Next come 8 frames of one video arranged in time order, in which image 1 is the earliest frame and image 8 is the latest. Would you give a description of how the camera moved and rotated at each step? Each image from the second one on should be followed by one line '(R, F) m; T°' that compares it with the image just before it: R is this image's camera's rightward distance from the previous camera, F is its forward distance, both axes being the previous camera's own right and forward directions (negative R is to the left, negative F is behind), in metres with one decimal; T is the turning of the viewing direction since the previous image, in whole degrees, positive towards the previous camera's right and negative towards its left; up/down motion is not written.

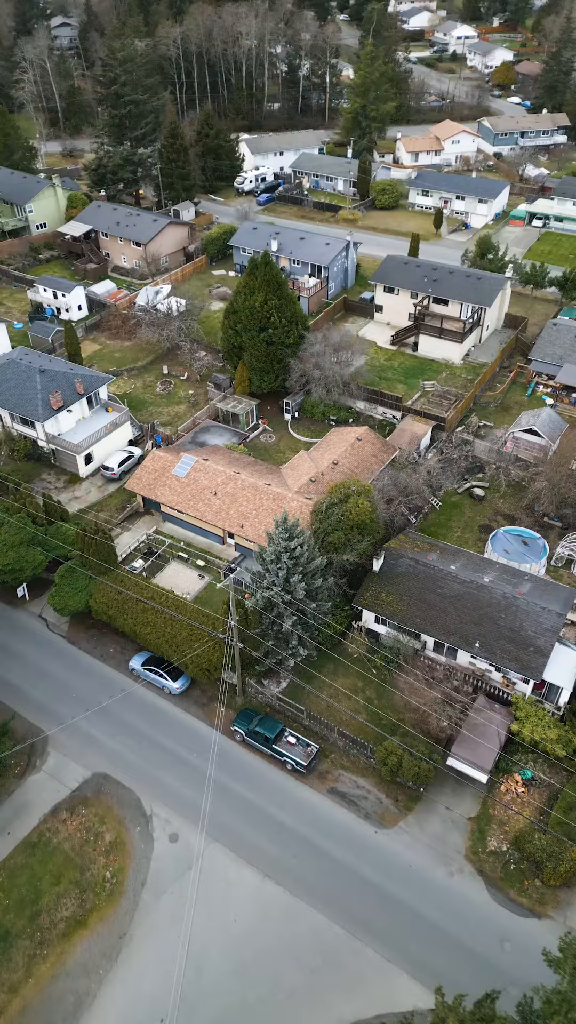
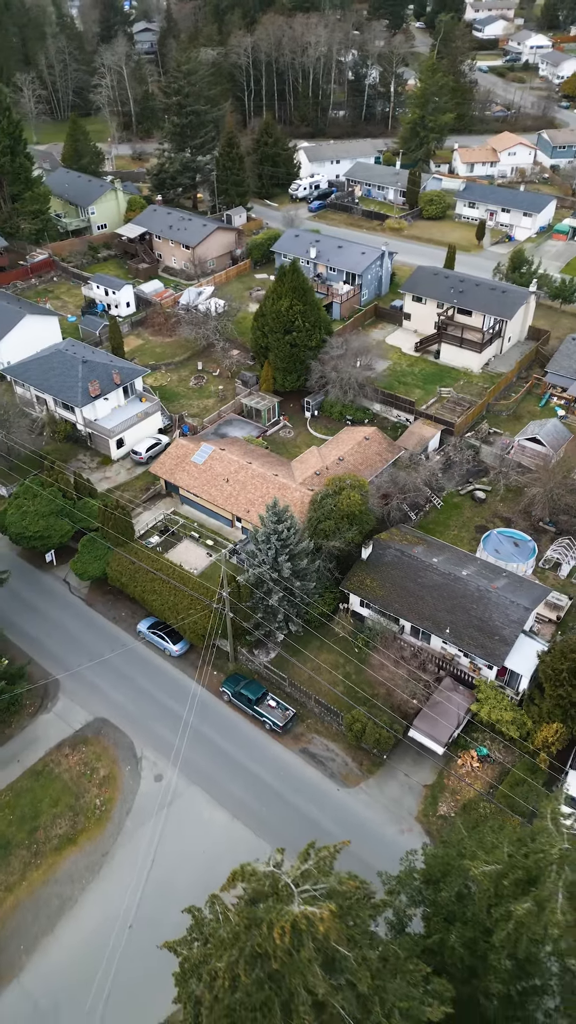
(+2.2, -2.4) m; -5°
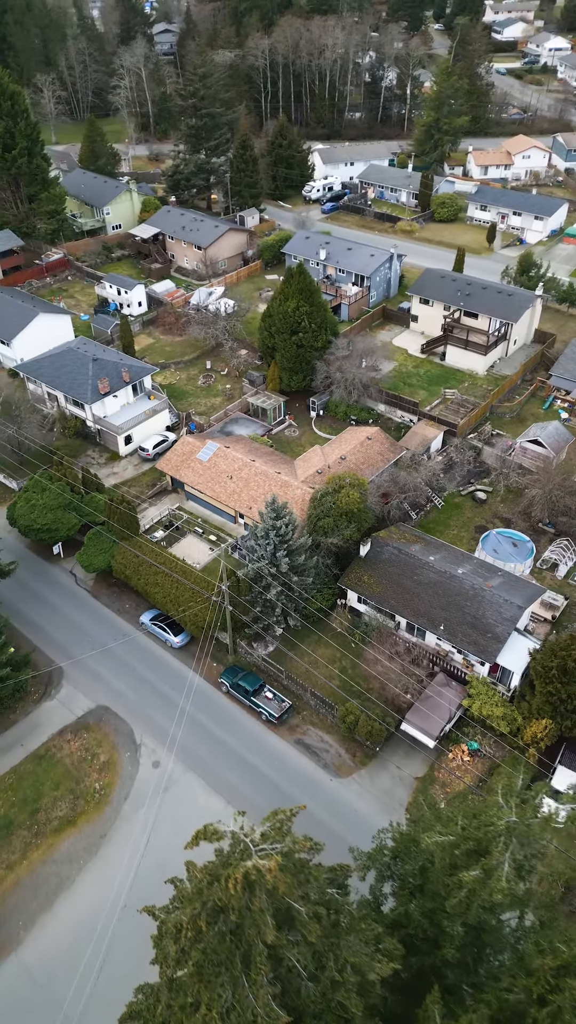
(+0.5, -0.6) m; -1°
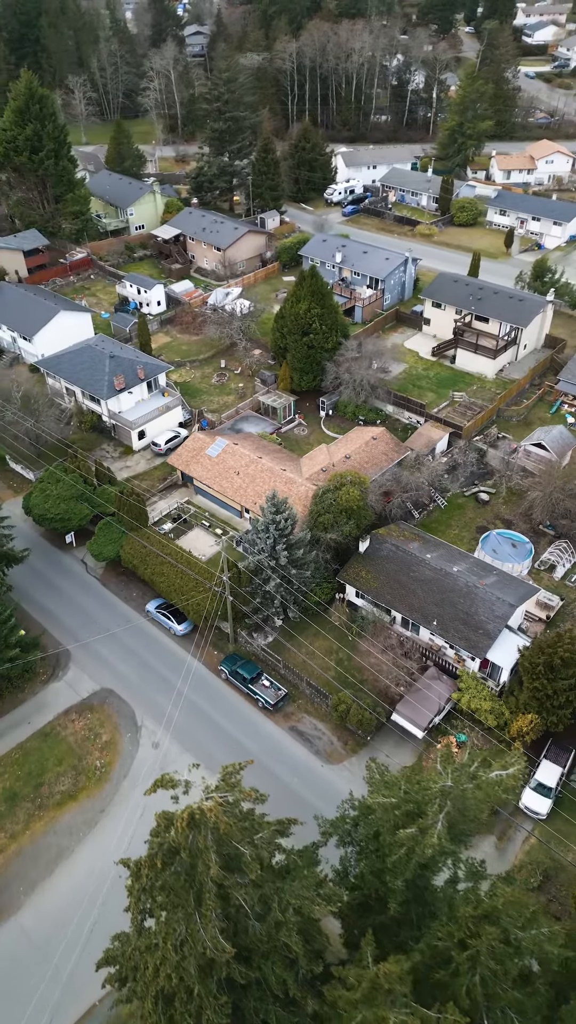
(+0.8, -0.9) m; -2°
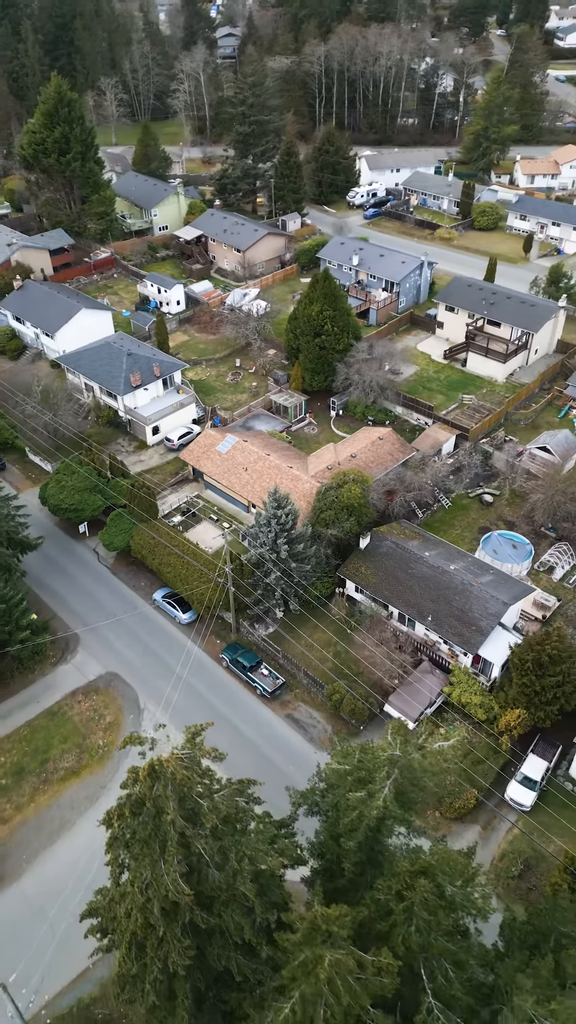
(+0.8, -0.9) m; -2°
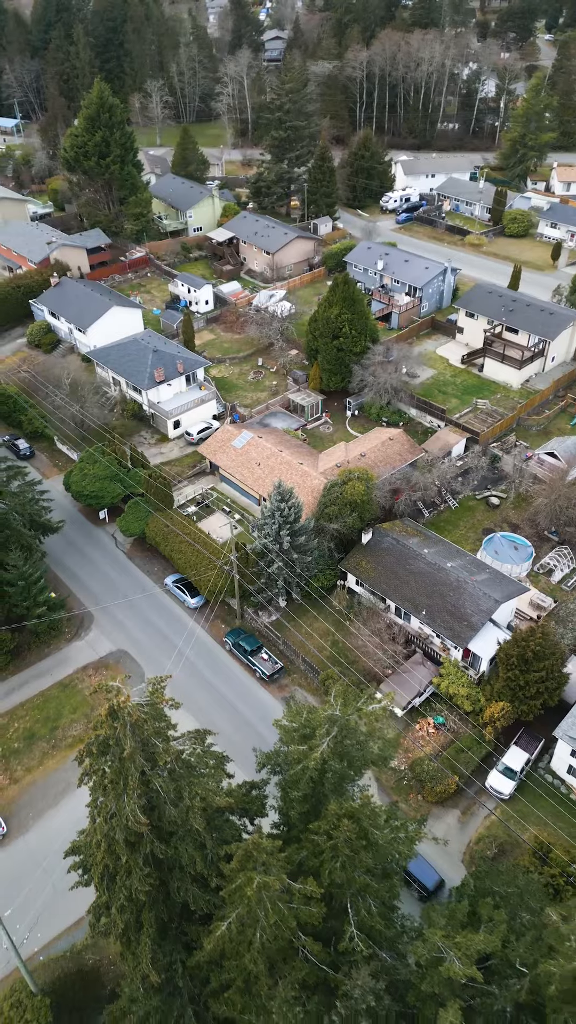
(+1.2, -1.3) m; -3°
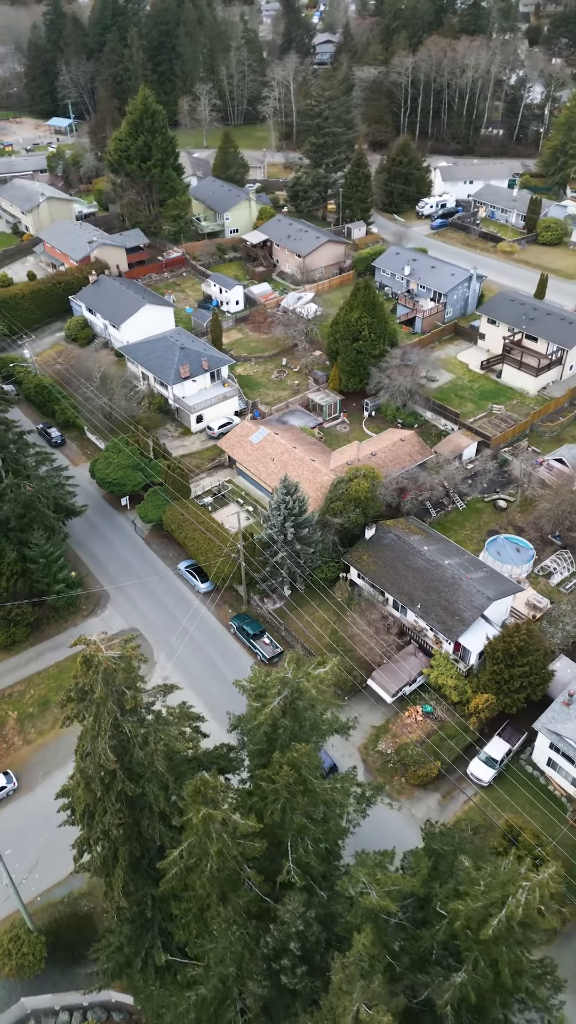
(+1.4, -1.5) m; -3°
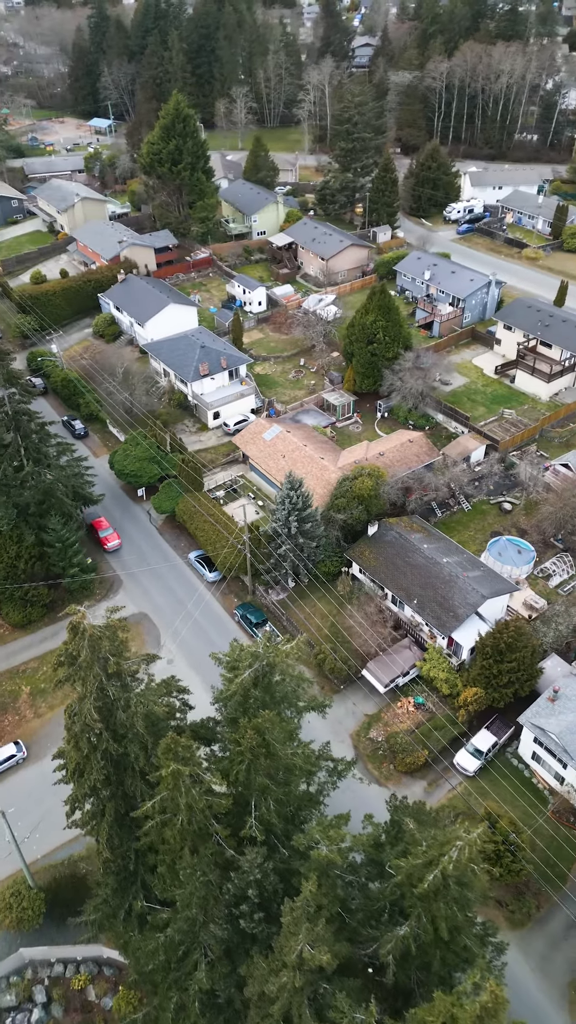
(+1.1, -1.2) m; -2°
